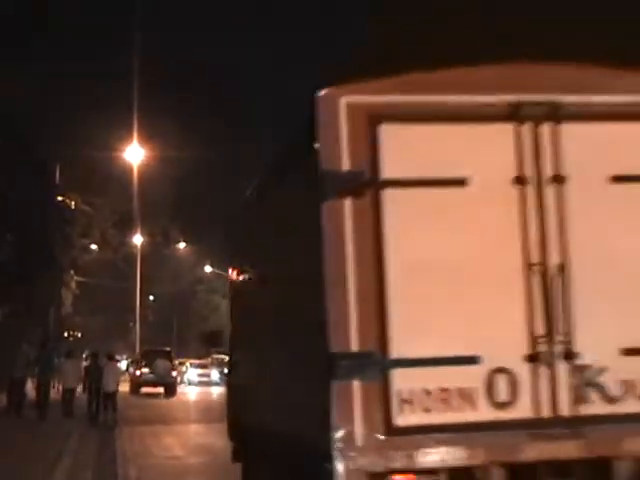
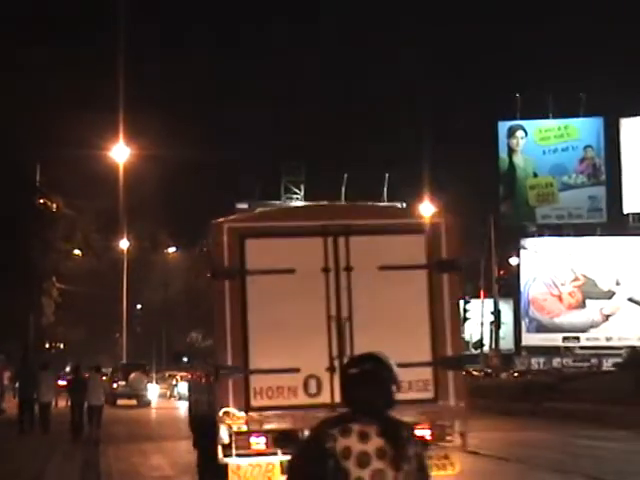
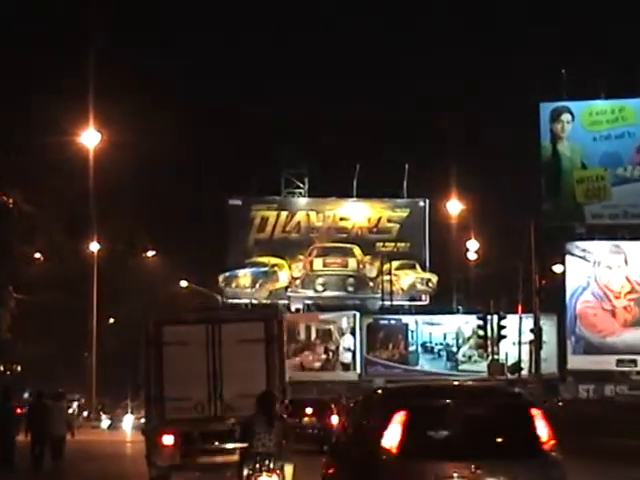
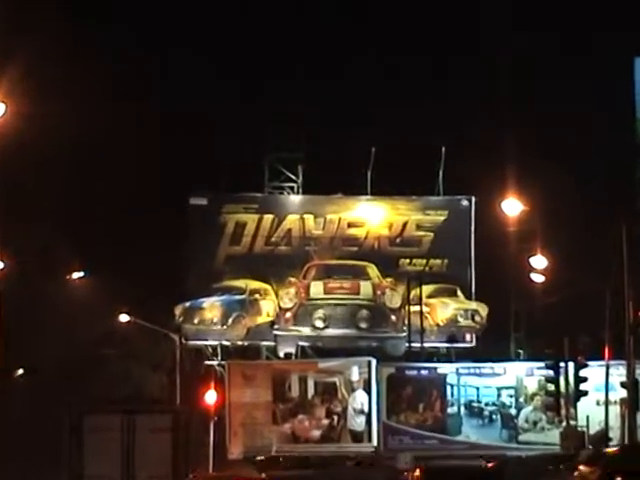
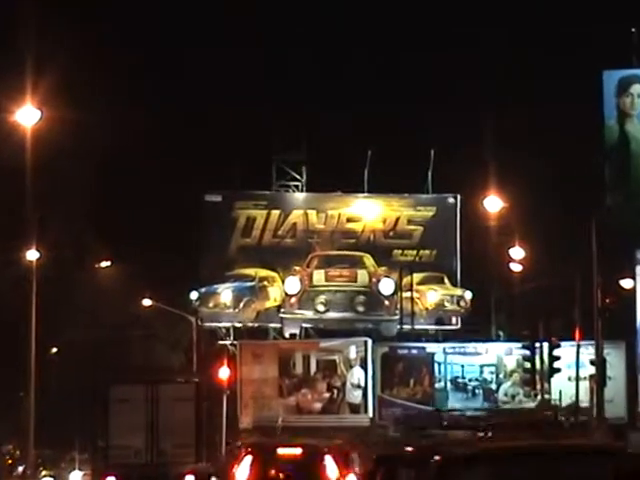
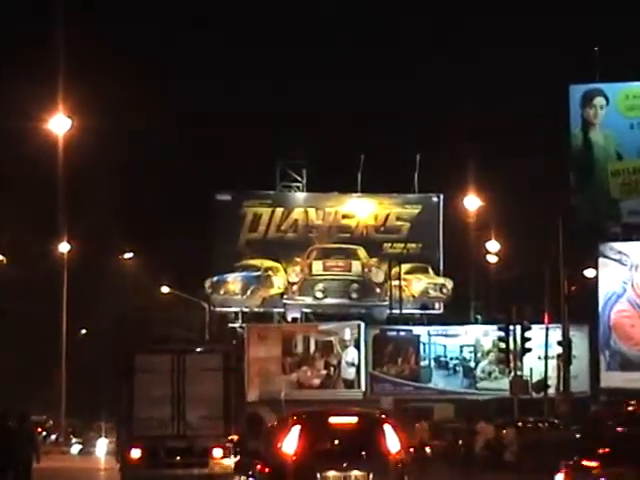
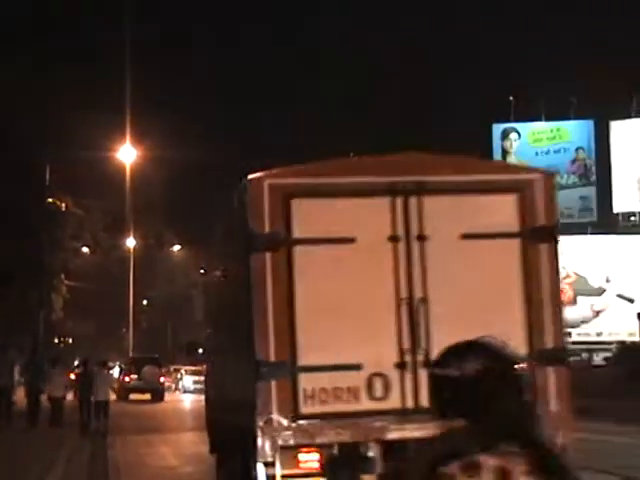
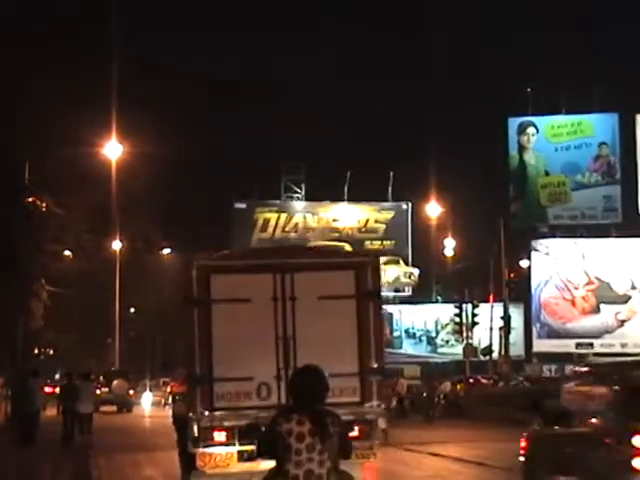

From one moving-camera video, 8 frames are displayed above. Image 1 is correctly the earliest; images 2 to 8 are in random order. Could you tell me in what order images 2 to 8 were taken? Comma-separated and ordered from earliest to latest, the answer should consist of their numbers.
7, 2, 8, 3, 6, 5, 4
